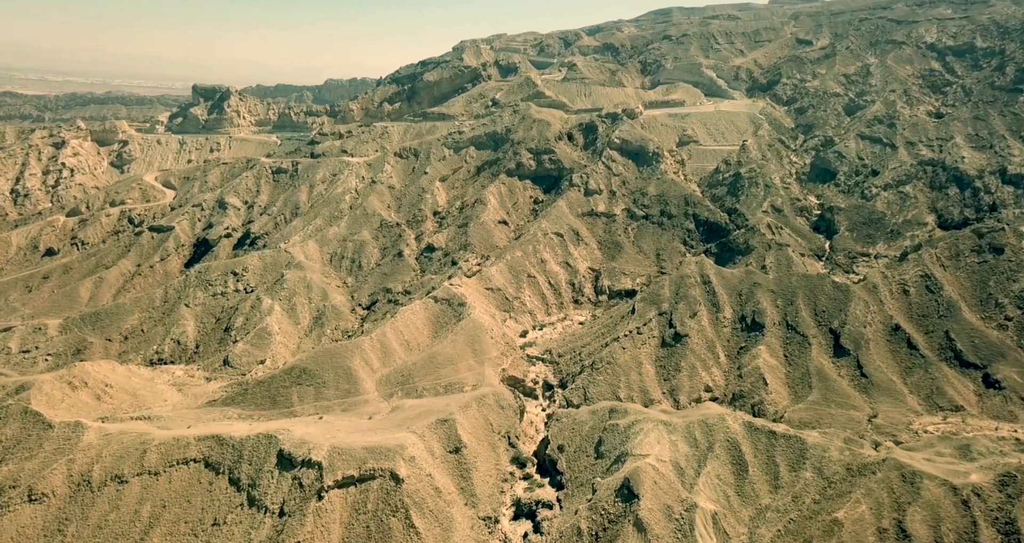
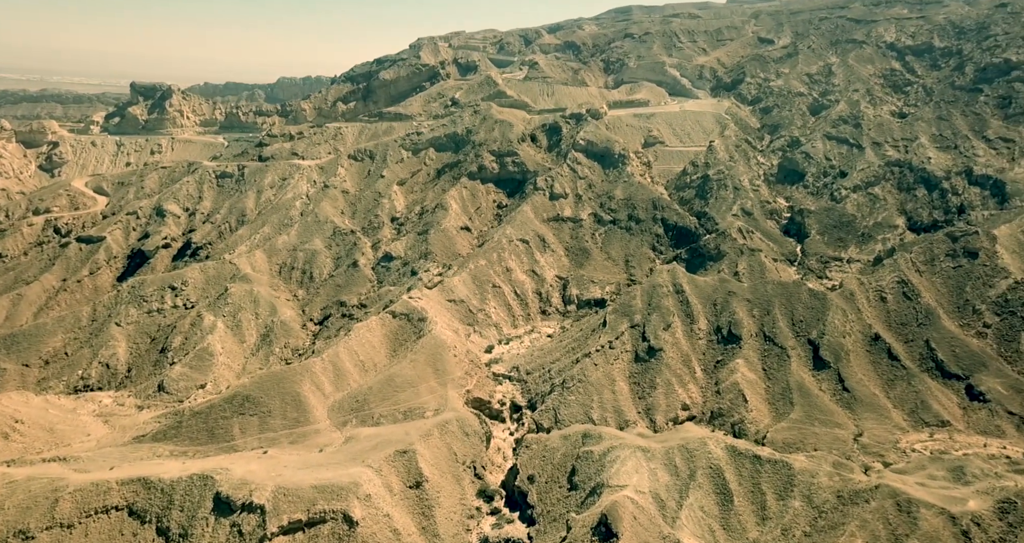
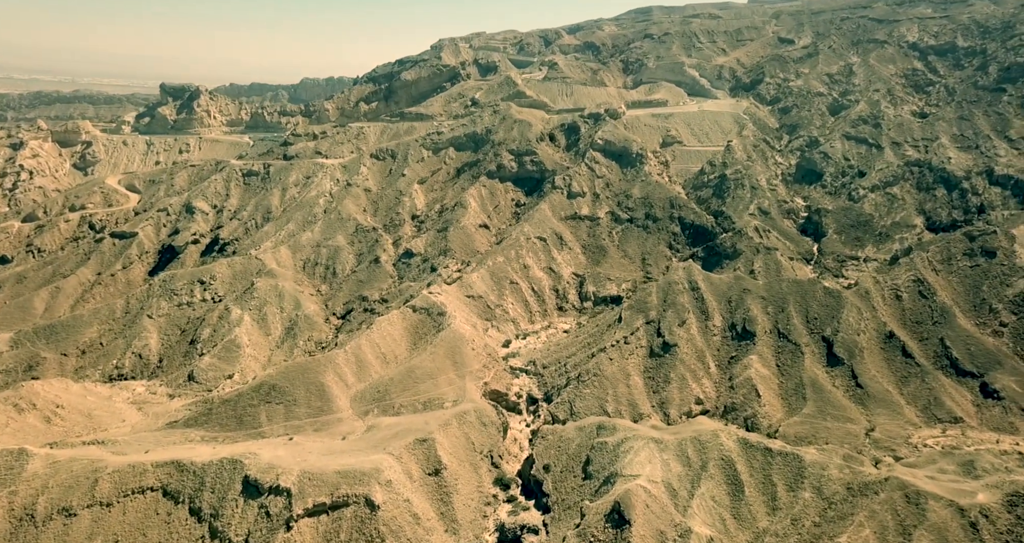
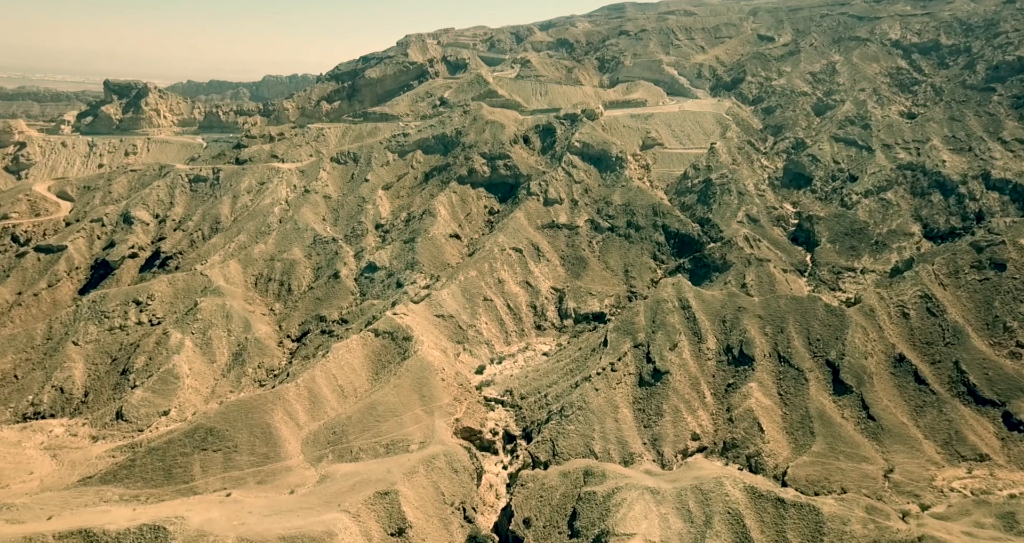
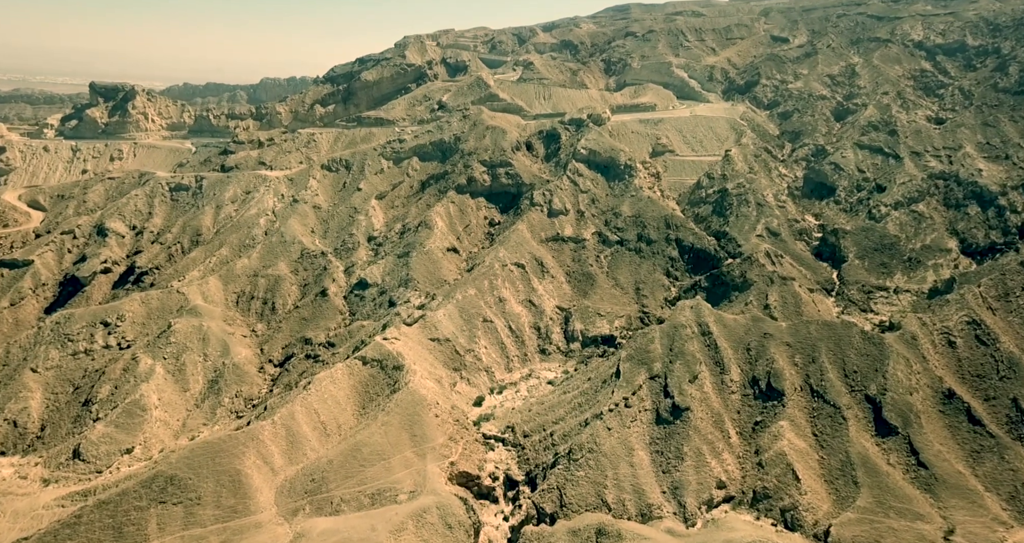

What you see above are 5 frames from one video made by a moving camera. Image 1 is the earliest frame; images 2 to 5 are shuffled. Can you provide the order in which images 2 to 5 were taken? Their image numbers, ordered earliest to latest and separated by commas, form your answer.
3, 2, 4, 5
